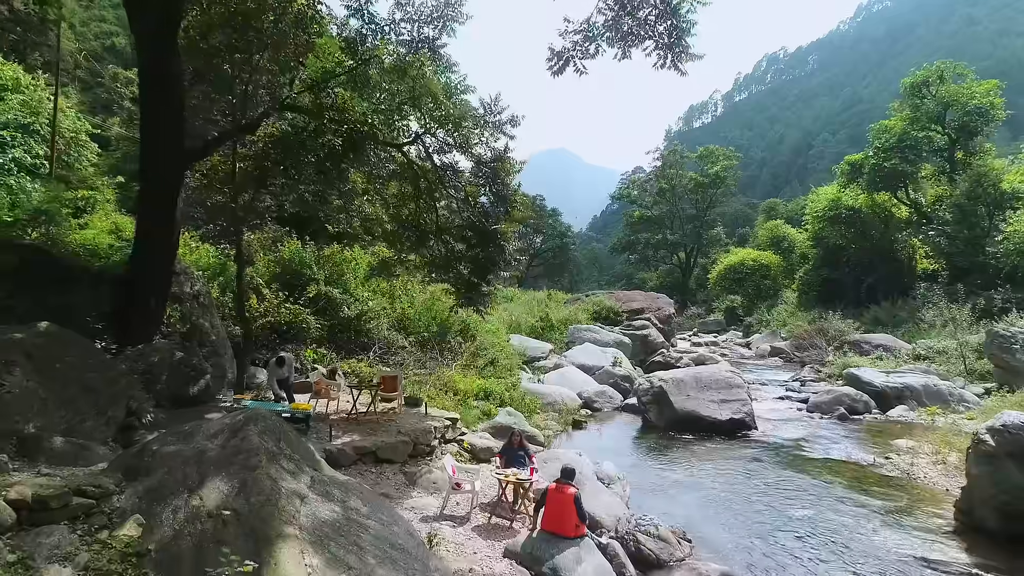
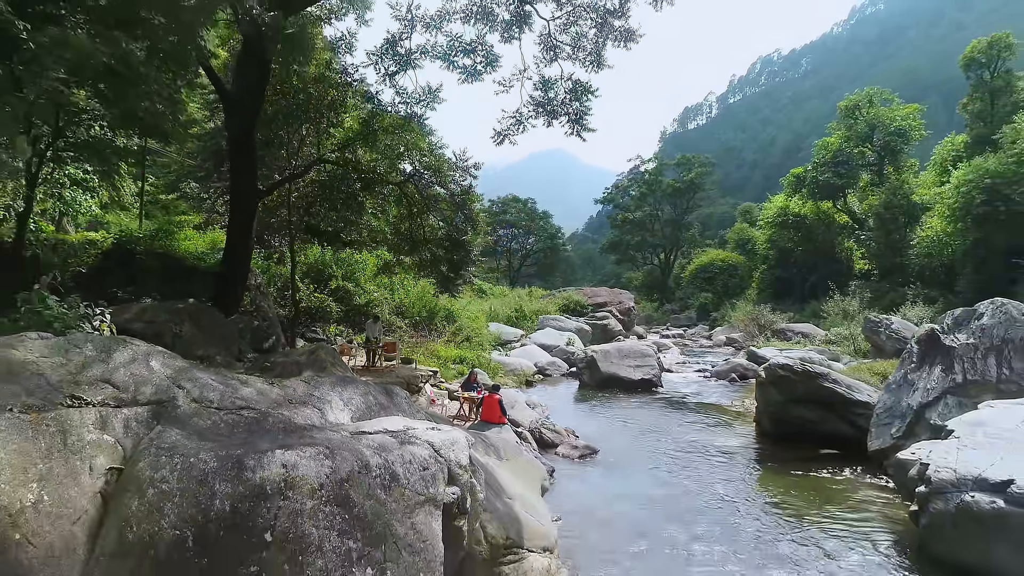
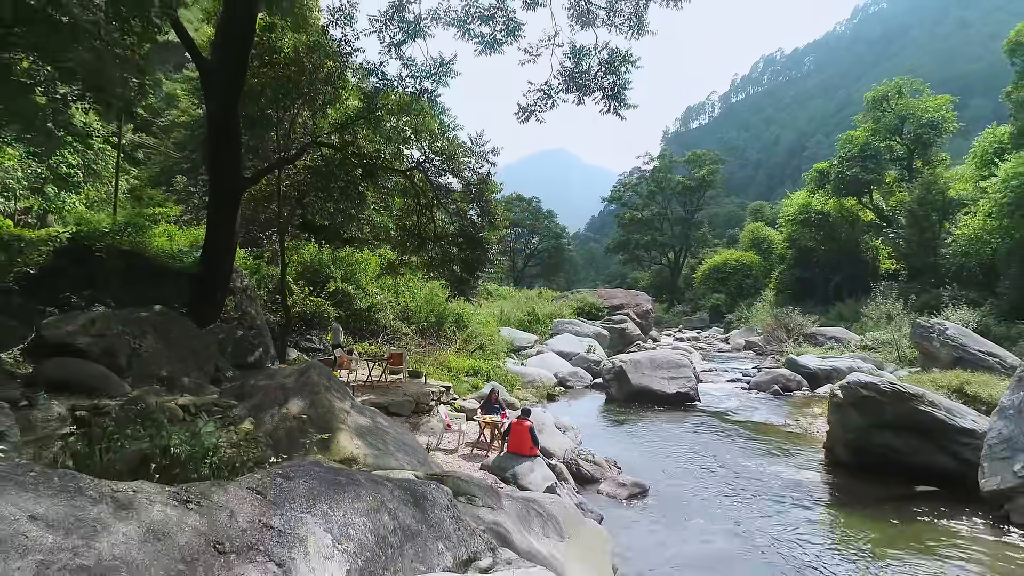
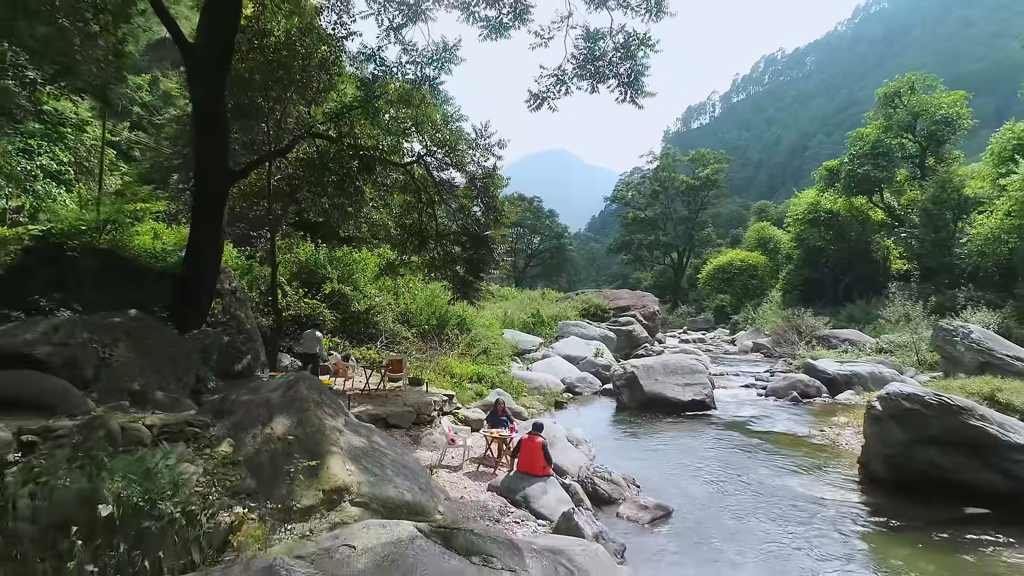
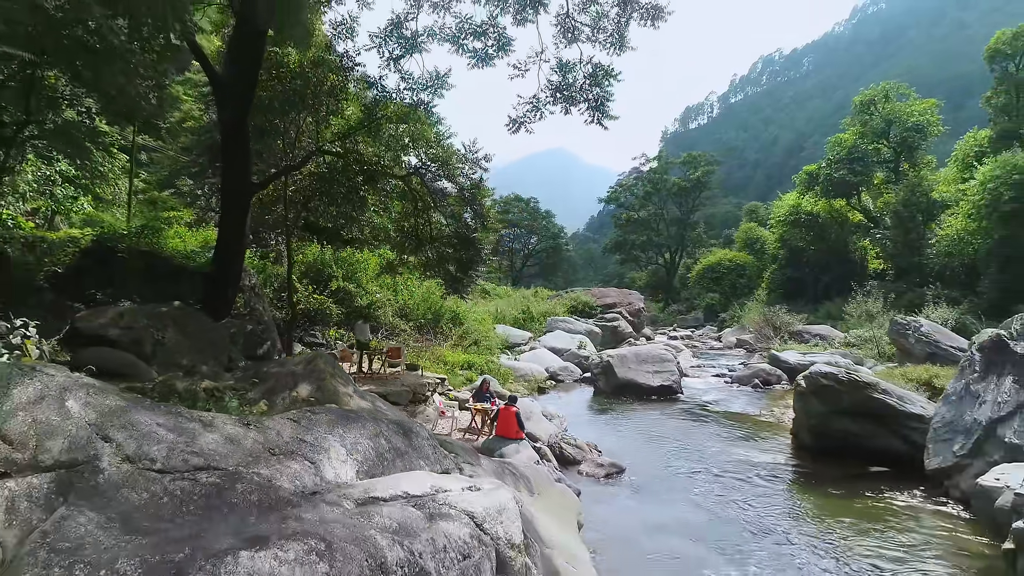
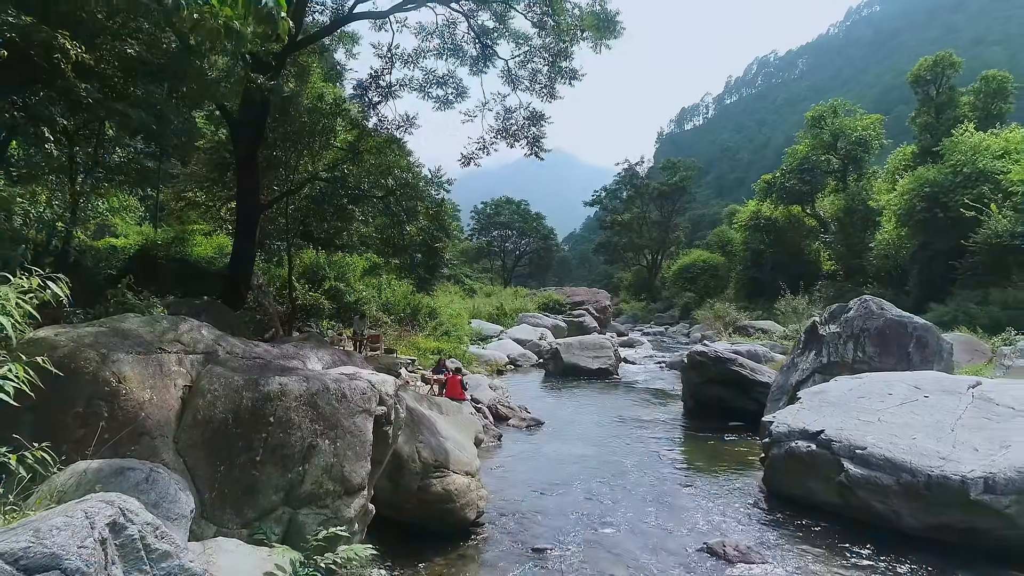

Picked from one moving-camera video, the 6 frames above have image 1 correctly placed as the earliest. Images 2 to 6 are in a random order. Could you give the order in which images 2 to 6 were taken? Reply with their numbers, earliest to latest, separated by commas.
4, 3, 5, 2, 6
